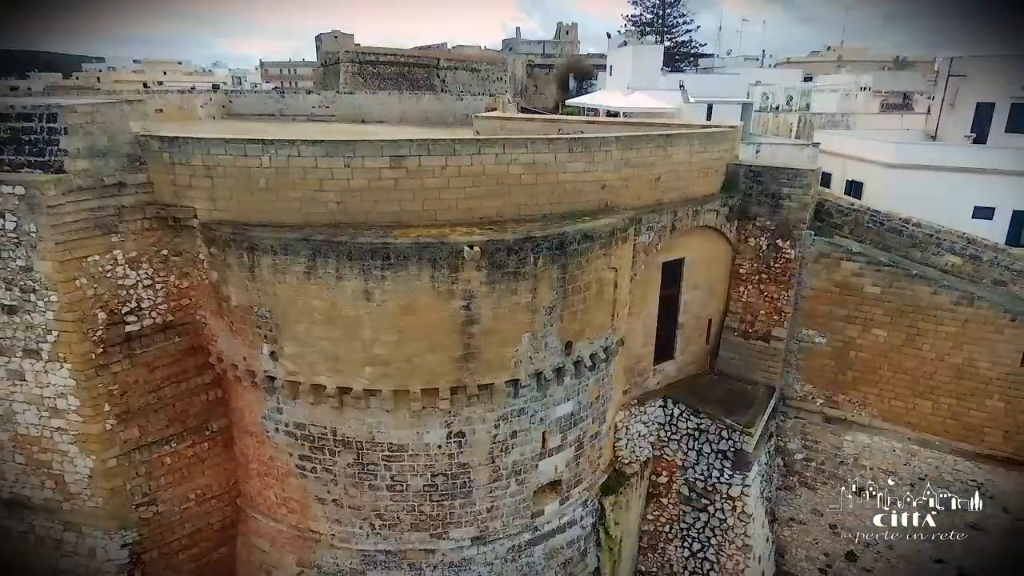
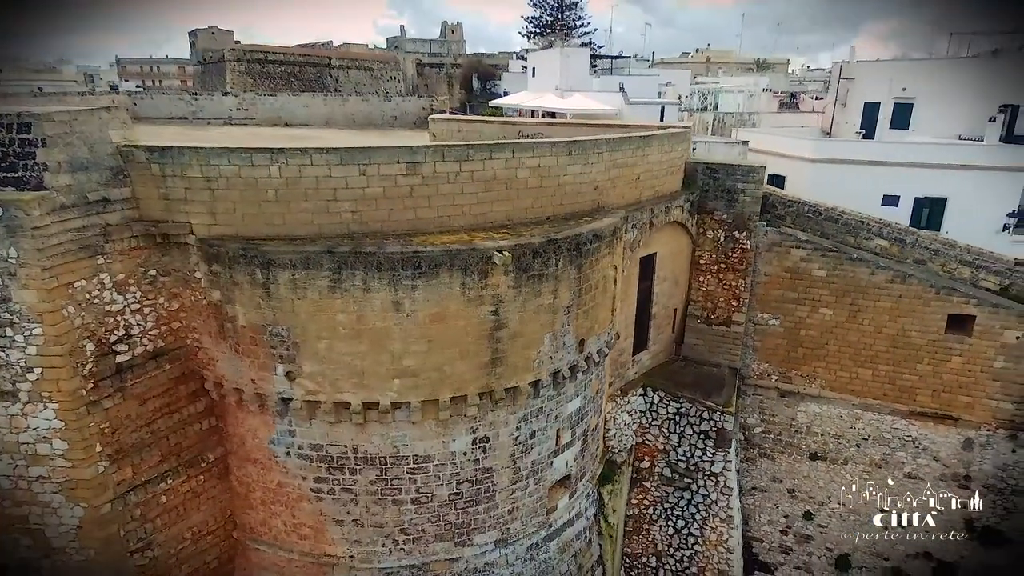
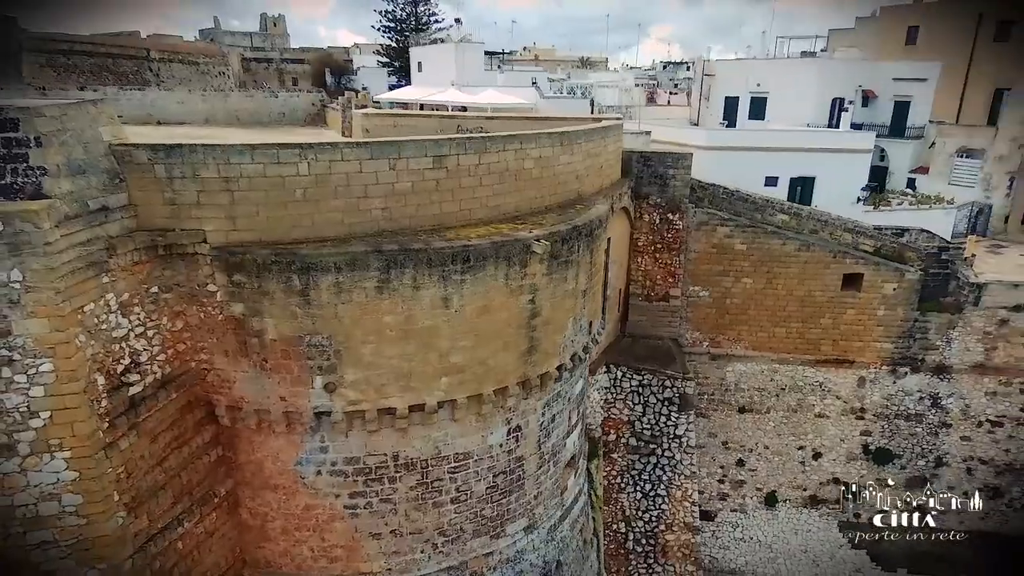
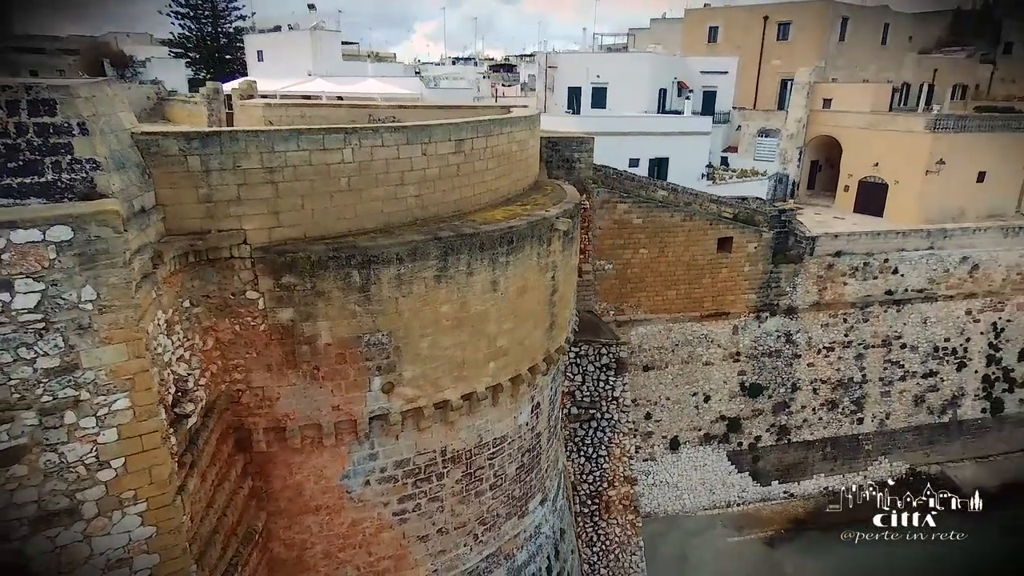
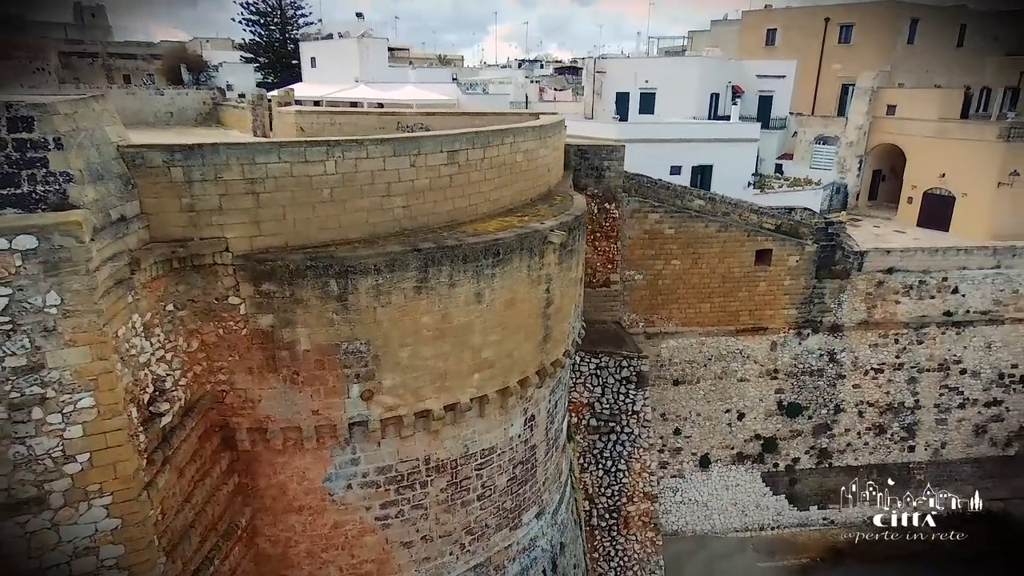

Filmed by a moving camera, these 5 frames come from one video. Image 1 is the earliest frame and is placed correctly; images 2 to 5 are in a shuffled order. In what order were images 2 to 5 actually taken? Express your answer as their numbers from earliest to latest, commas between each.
2, 3, 5, 4
